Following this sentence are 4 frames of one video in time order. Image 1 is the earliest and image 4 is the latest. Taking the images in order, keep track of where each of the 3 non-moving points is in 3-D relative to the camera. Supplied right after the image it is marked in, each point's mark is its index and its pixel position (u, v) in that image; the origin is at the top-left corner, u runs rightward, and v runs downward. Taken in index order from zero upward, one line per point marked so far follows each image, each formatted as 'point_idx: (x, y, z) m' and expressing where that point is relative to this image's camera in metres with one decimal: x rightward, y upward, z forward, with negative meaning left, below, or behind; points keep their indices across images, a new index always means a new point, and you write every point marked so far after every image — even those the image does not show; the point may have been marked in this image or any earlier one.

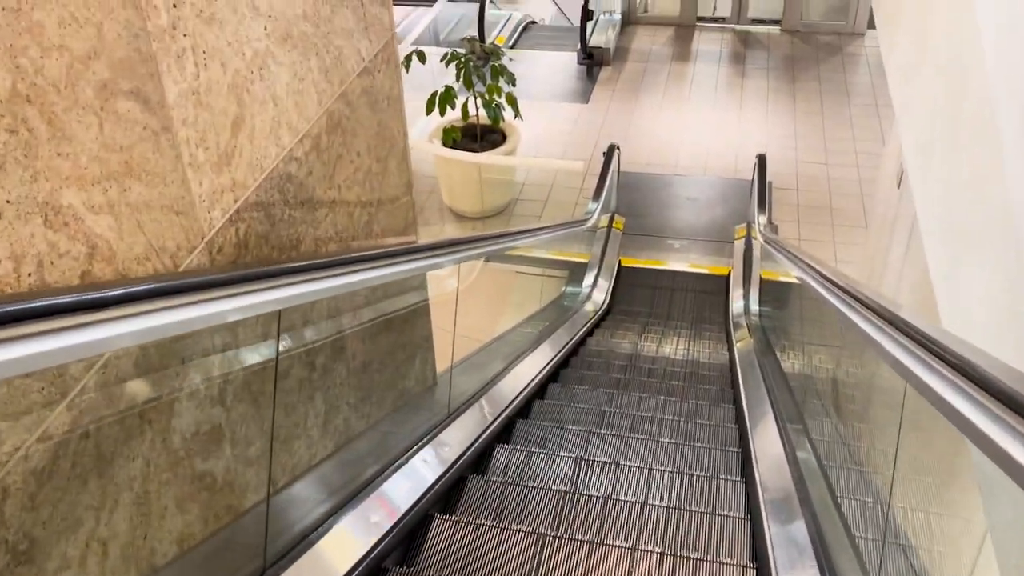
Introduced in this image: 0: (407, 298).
0: (-0.3, 0.0, +2.4) m
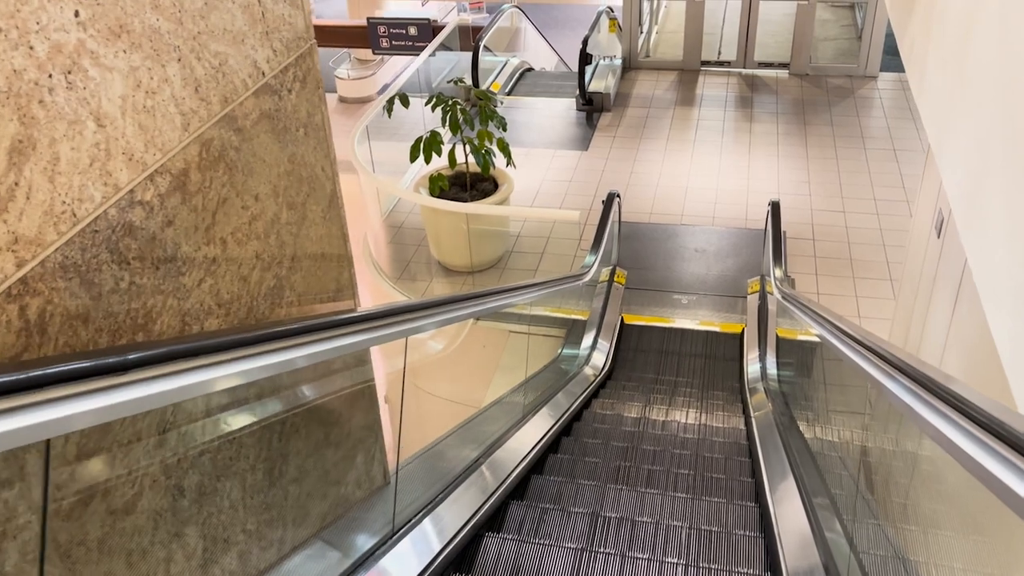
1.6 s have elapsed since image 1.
0: (-0.4, -0.2, +1.9) m
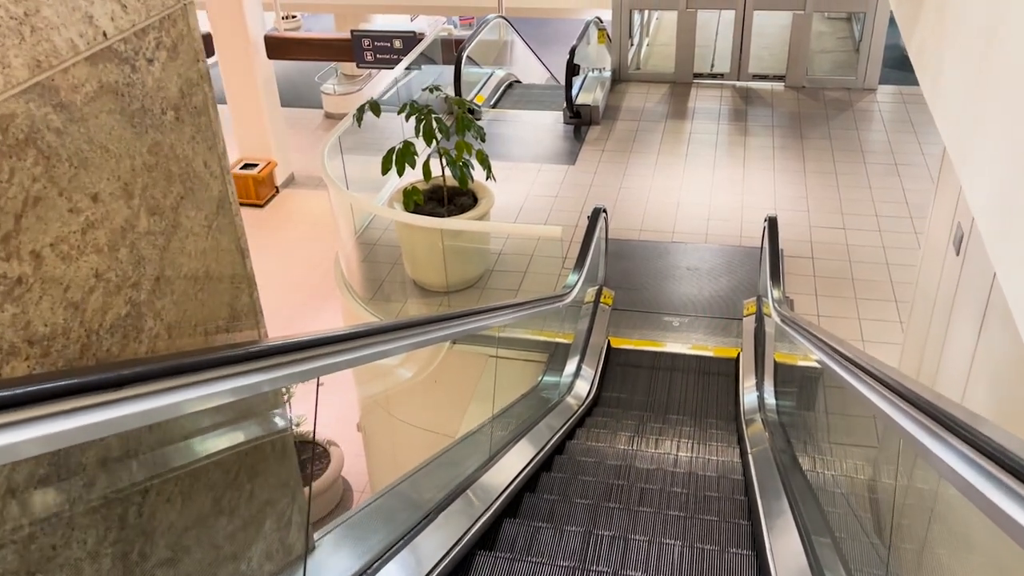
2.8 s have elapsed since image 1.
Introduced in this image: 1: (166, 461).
0: (-0.5, -0.3, +1.5) m
1: (-0.5, -0.3, +1.3) m
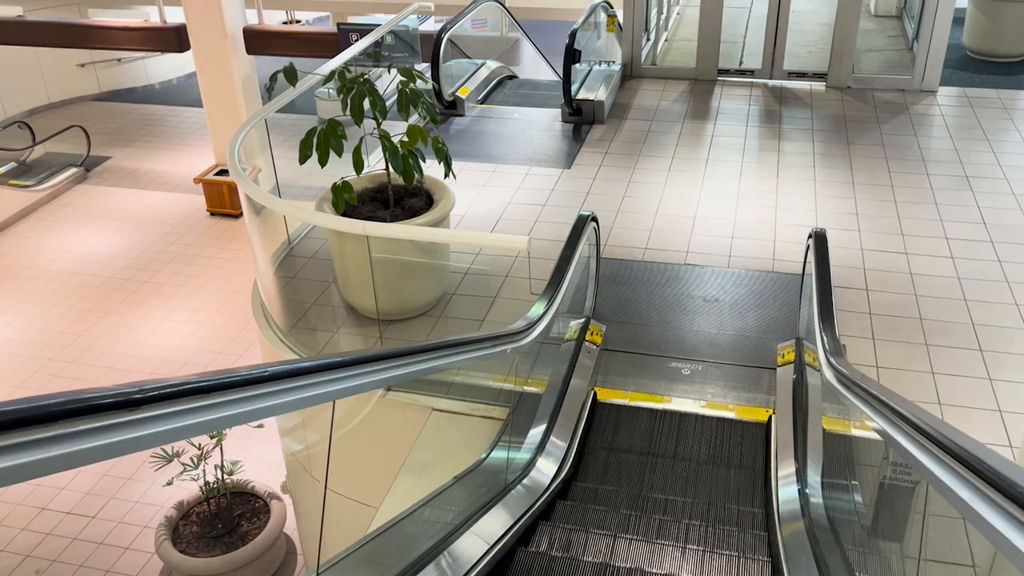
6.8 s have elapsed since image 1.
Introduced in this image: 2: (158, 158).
0: (-0.8, -0.3, +0.3) m
1: (-0.9, -0.3, +0.1) m
2: (-5.3, +1.9, +12.6) m
